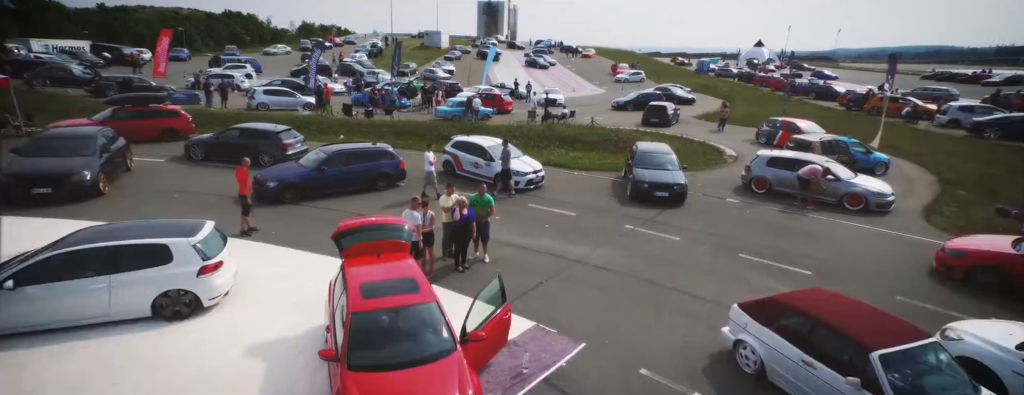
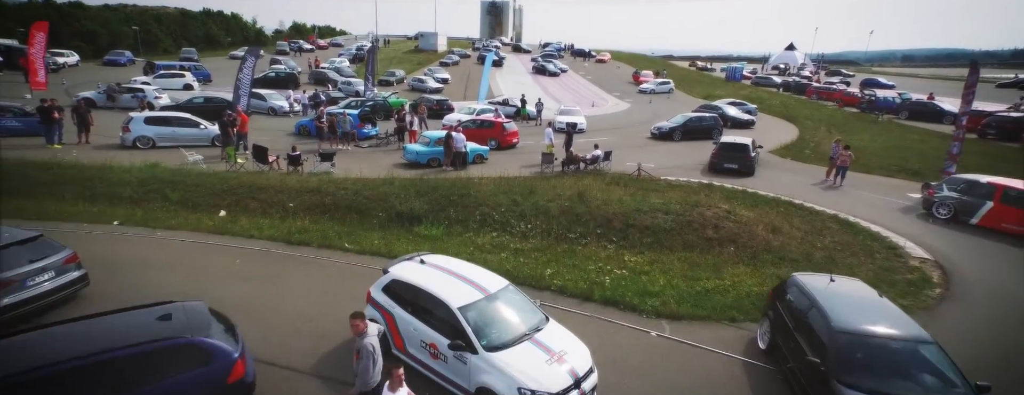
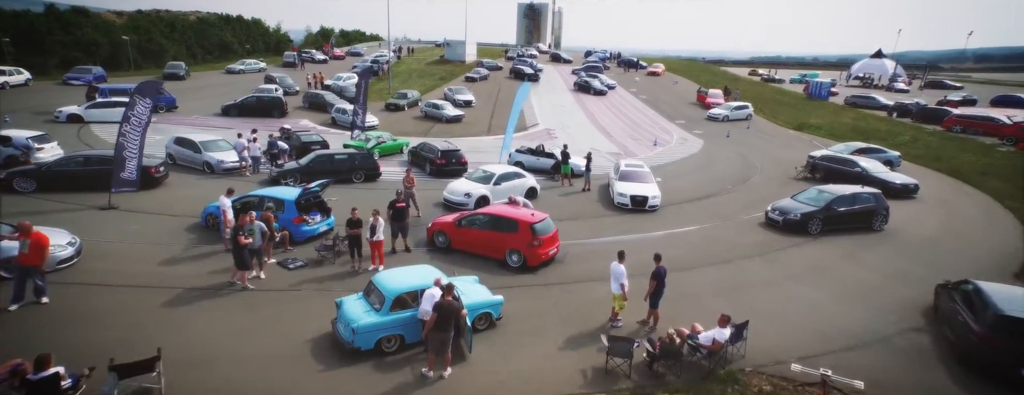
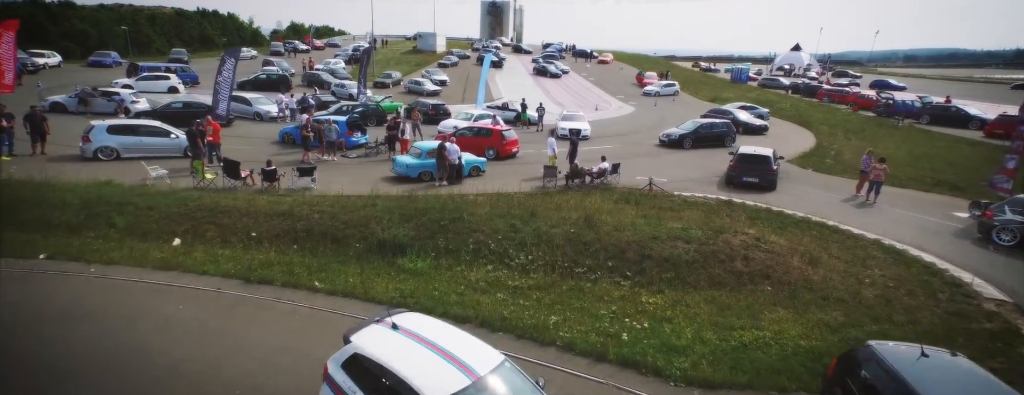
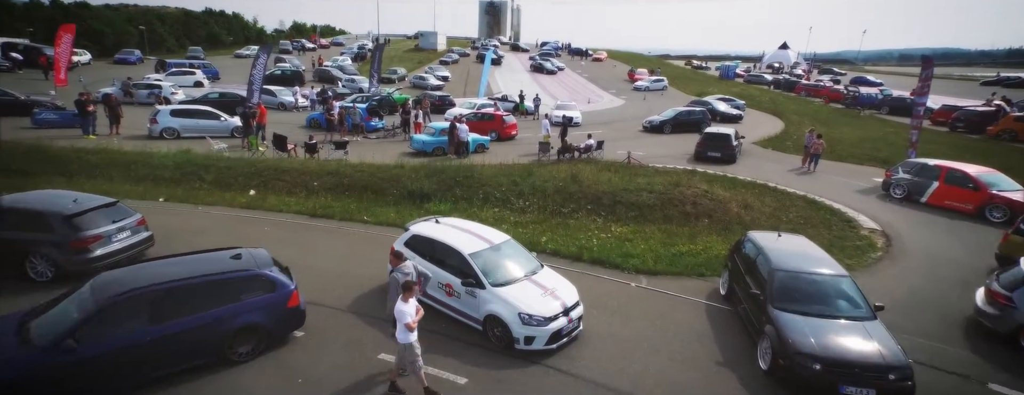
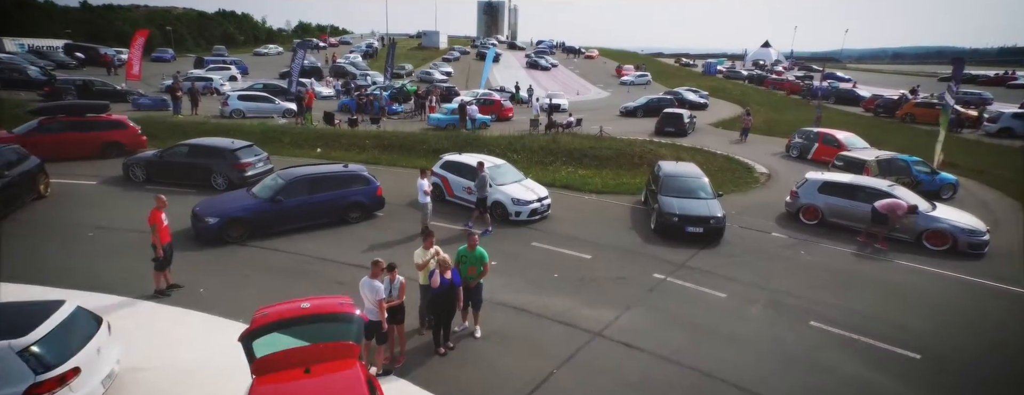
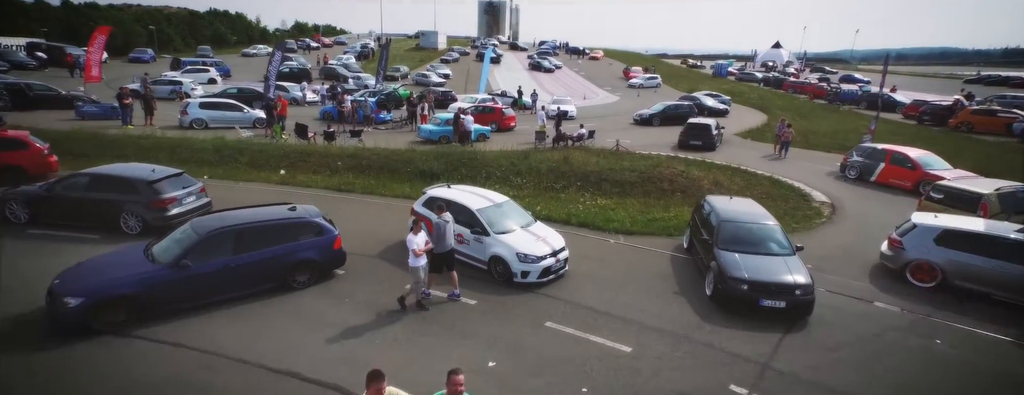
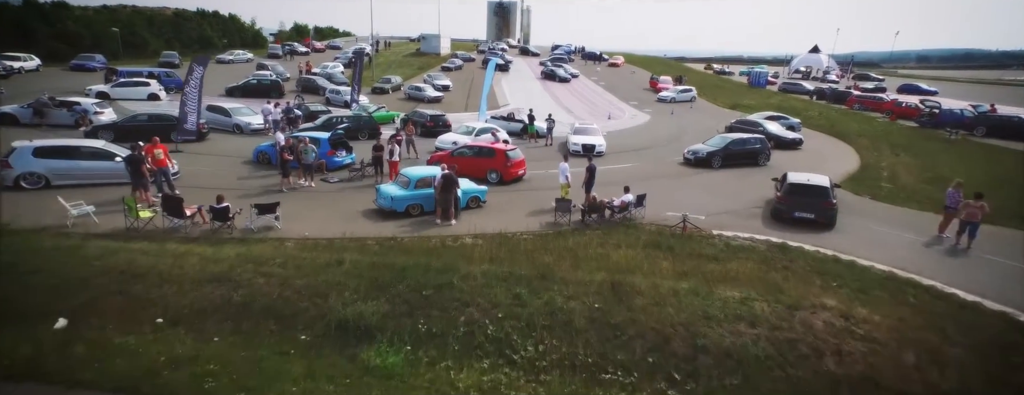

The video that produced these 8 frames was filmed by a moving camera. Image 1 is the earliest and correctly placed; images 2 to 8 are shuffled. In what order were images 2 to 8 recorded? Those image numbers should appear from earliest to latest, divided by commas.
6, 7, 5, 2, 4, 8, 3
